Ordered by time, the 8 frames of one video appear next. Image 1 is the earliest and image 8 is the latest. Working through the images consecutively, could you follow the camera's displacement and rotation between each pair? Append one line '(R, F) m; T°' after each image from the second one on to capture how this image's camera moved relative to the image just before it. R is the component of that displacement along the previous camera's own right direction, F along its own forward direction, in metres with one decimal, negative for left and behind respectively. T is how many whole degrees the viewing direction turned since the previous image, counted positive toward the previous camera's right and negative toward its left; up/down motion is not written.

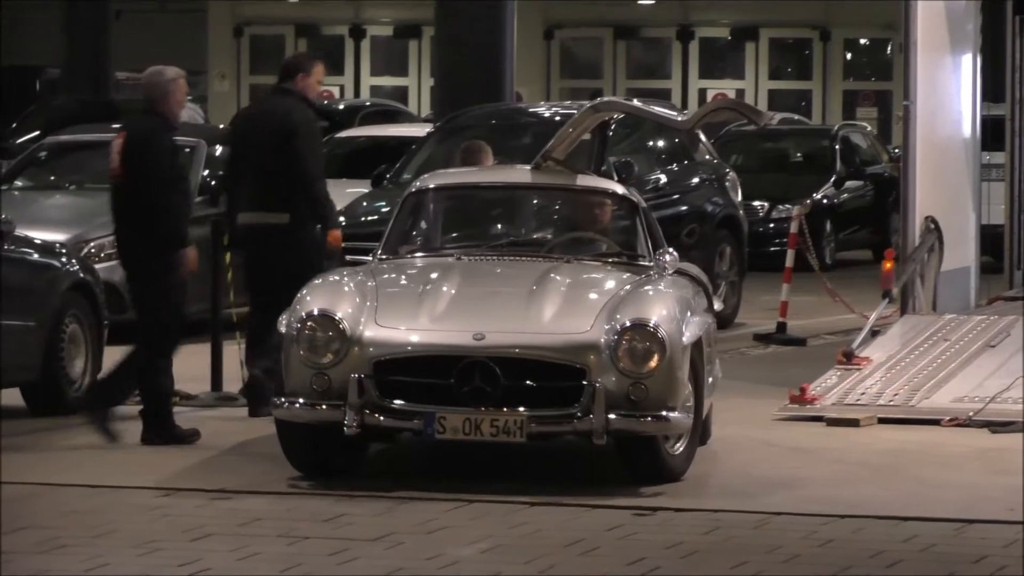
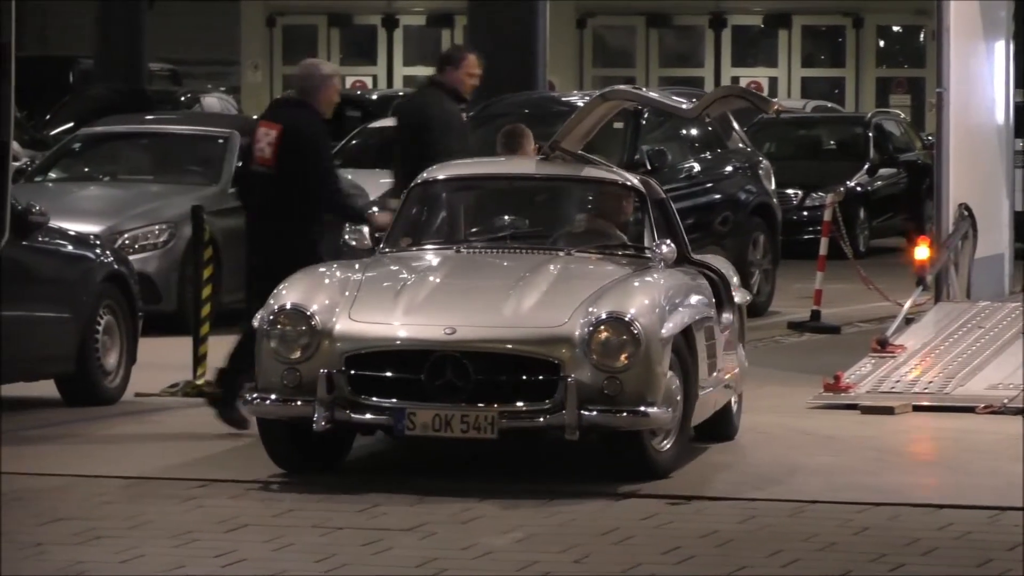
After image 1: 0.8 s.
(0.0, 0.0) m; -1°
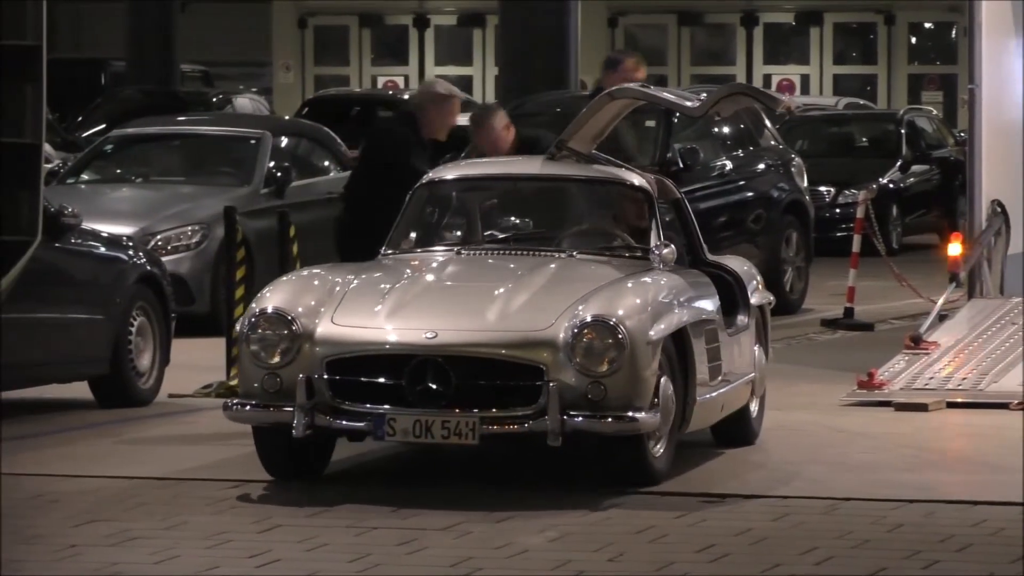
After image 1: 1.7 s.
(0.0, 0.0) m; -1°
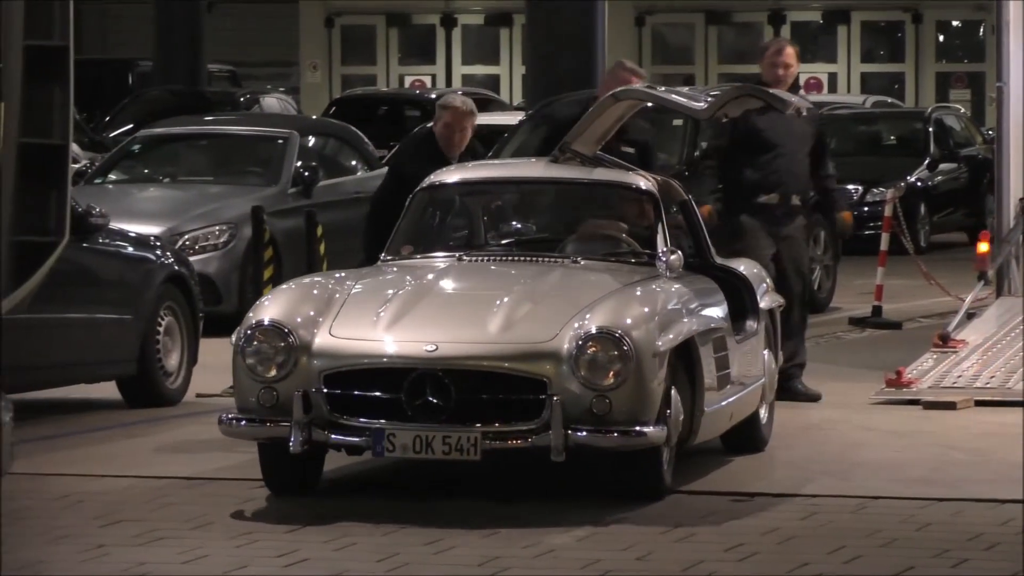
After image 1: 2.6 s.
(0.0, 0.0) m; -1°
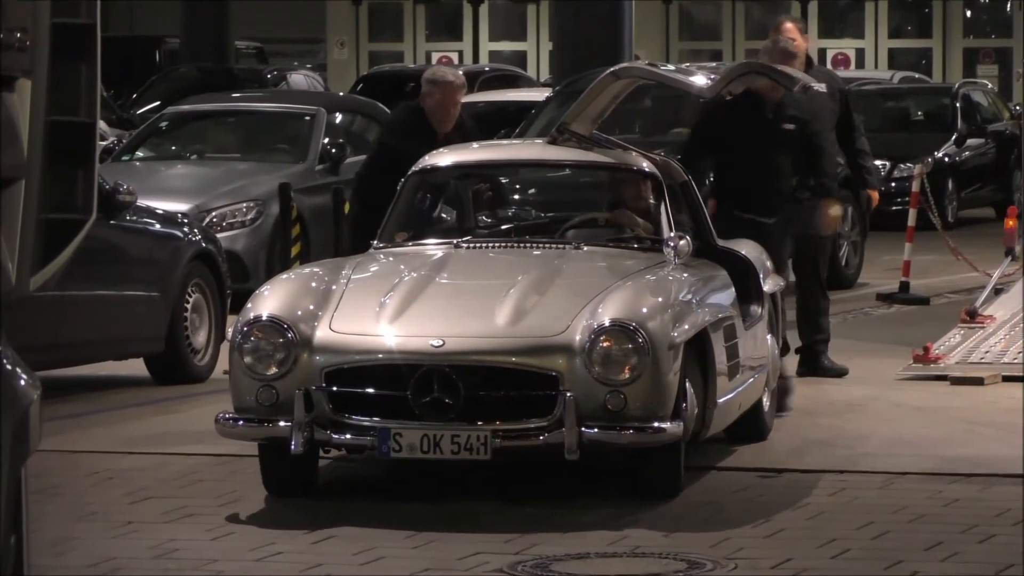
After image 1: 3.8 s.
(0.0, 0.0) m; -1°
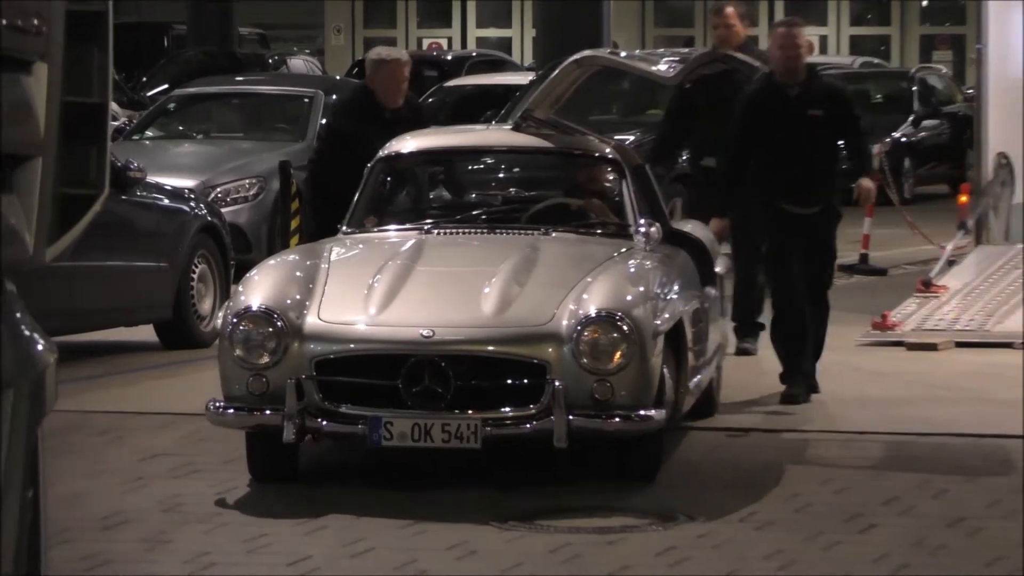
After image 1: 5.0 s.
(0.0, -0.6) m; 0°
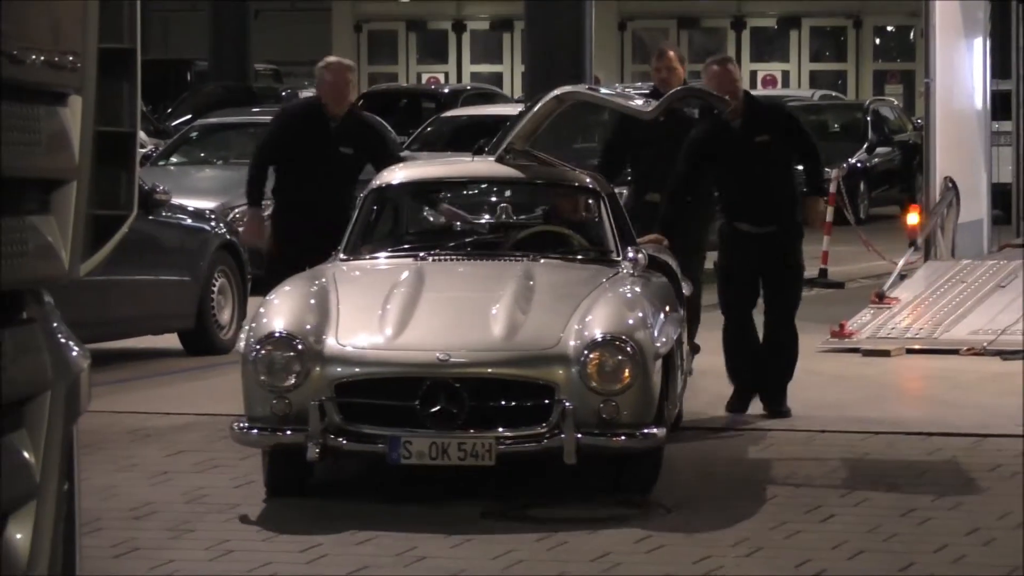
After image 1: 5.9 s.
(+0.1, -0.9) m; 0°
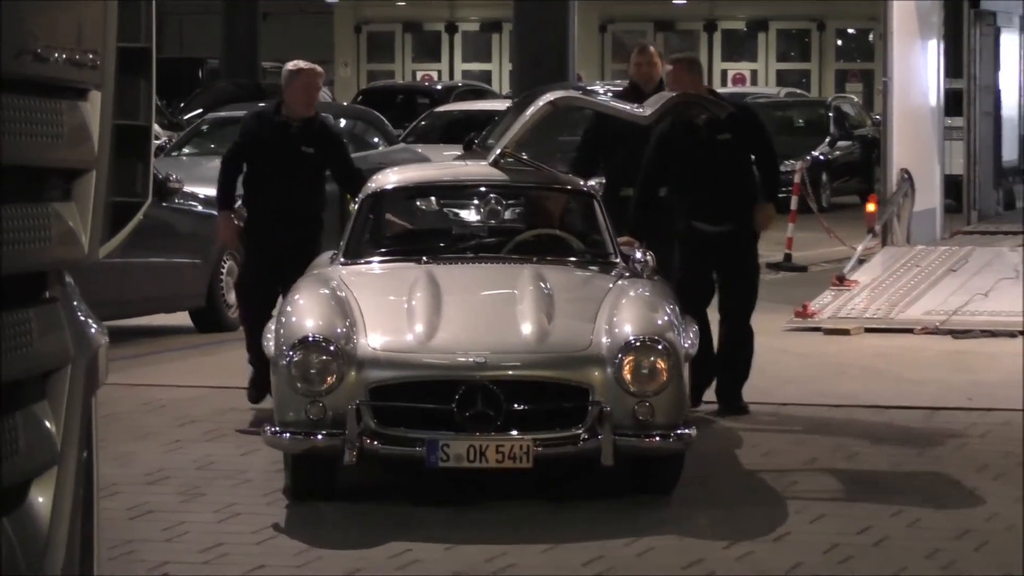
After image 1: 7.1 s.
(+0.1, -0.8) m; 0°
